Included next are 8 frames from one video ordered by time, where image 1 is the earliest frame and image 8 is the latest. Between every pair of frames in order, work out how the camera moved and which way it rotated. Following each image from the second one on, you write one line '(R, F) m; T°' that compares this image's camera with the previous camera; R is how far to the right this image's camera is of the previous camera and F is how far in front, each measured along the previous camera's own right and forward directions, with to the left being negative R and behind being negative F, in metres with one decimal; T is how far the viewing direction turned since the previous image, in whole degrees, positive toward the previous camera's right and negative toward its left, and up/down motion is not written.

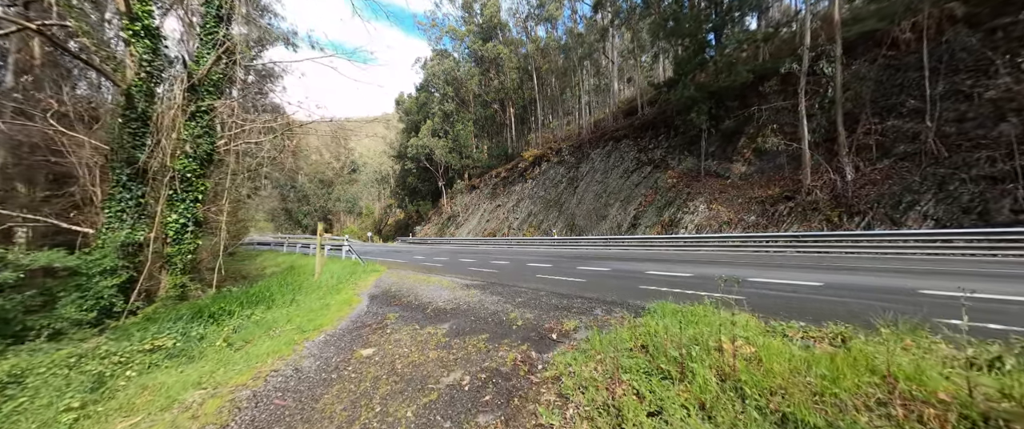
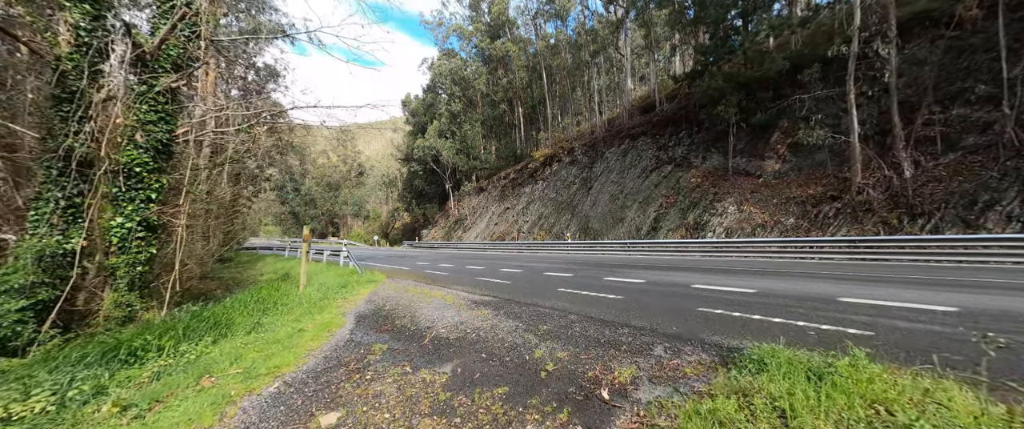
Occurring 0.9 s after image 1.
(-0.1, +1.1) m; -1°
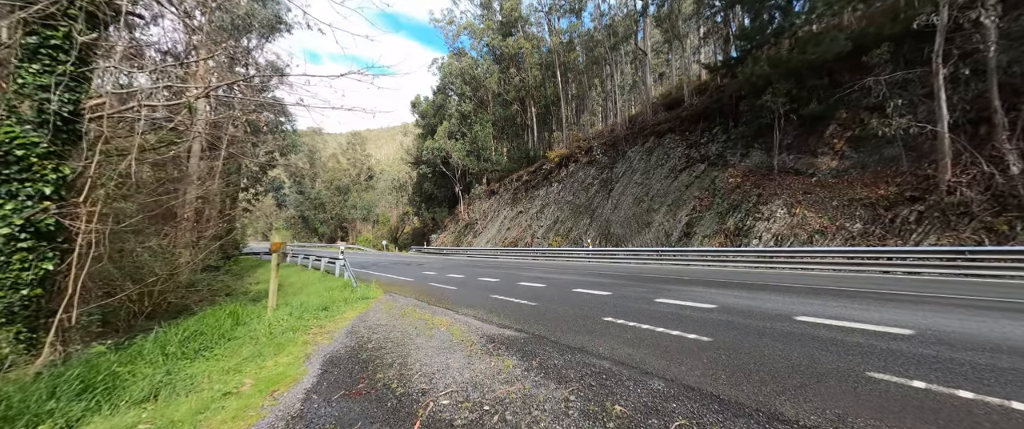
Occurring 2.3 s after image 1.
(-0.2, +1.4) m; -2°
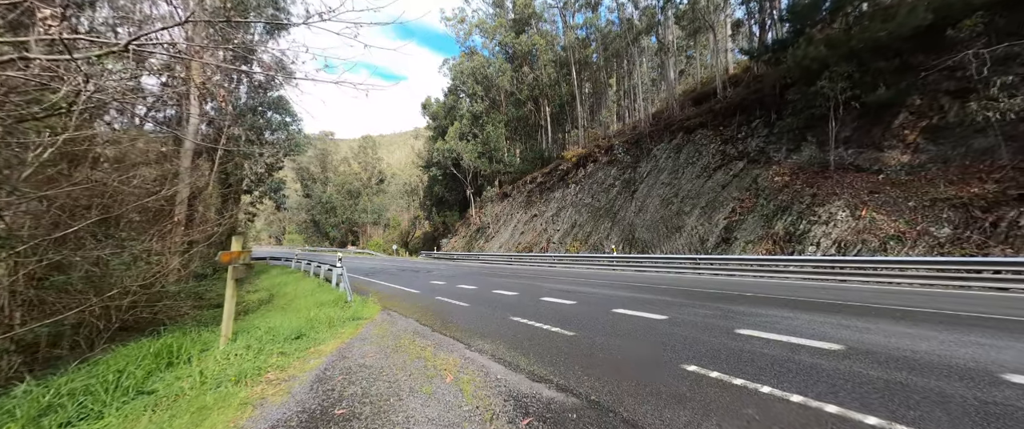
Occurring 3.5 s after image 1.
(-0.2, +1.3) m; -2°
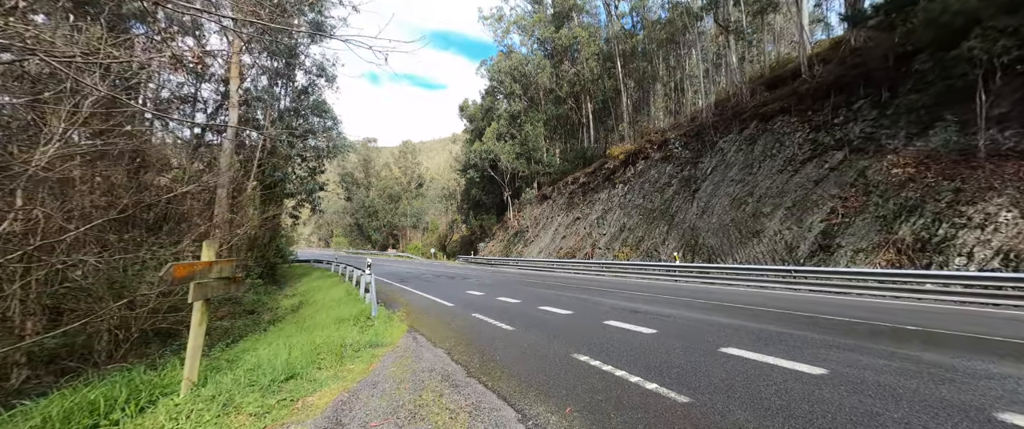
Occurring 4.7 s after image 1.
(-0.3, +1.5) m; -6°
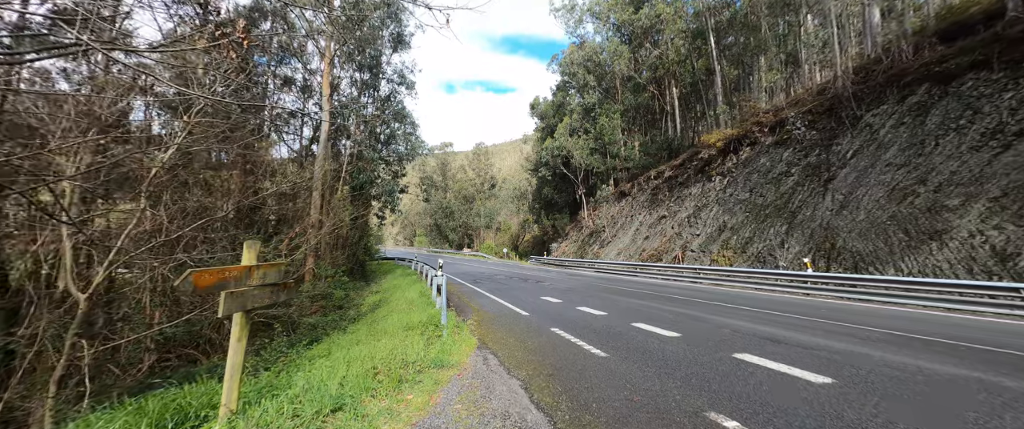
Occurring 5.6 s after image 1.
(-0.3, +1.4) m; -11°
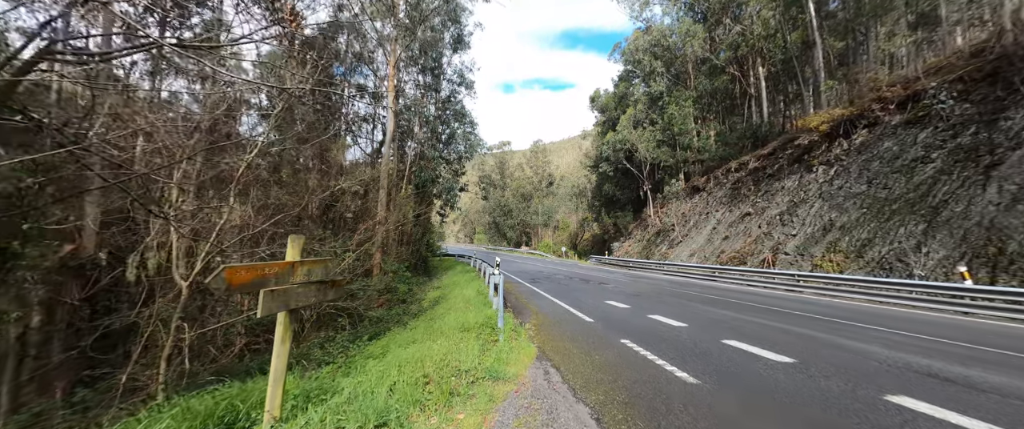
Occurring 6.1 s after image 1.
(-0.1, +0.9) m; -9°
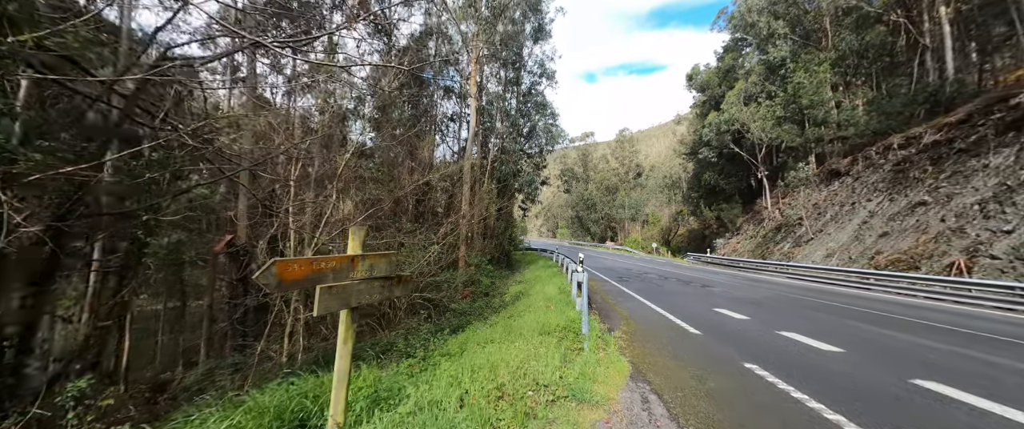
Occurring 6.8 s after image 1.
(-0.2, +1.4) m; -13°
